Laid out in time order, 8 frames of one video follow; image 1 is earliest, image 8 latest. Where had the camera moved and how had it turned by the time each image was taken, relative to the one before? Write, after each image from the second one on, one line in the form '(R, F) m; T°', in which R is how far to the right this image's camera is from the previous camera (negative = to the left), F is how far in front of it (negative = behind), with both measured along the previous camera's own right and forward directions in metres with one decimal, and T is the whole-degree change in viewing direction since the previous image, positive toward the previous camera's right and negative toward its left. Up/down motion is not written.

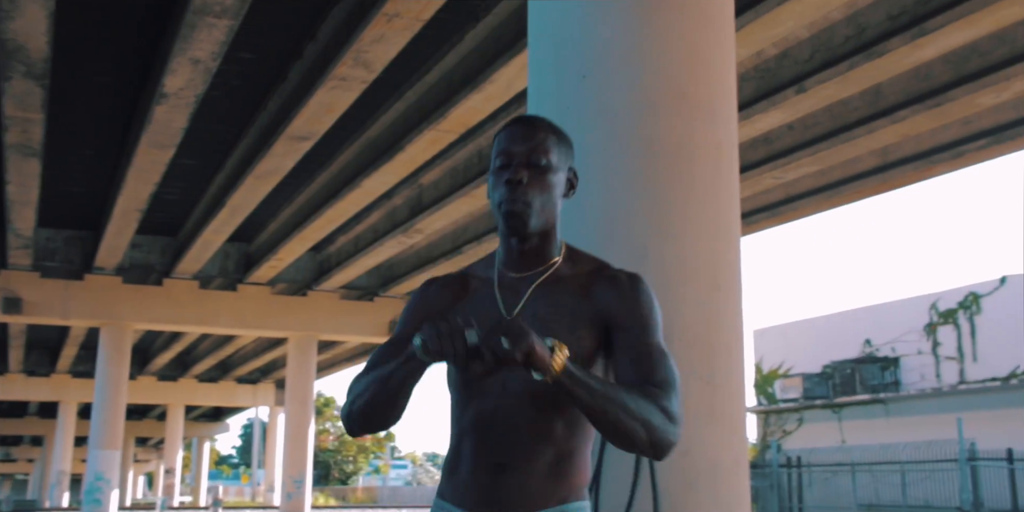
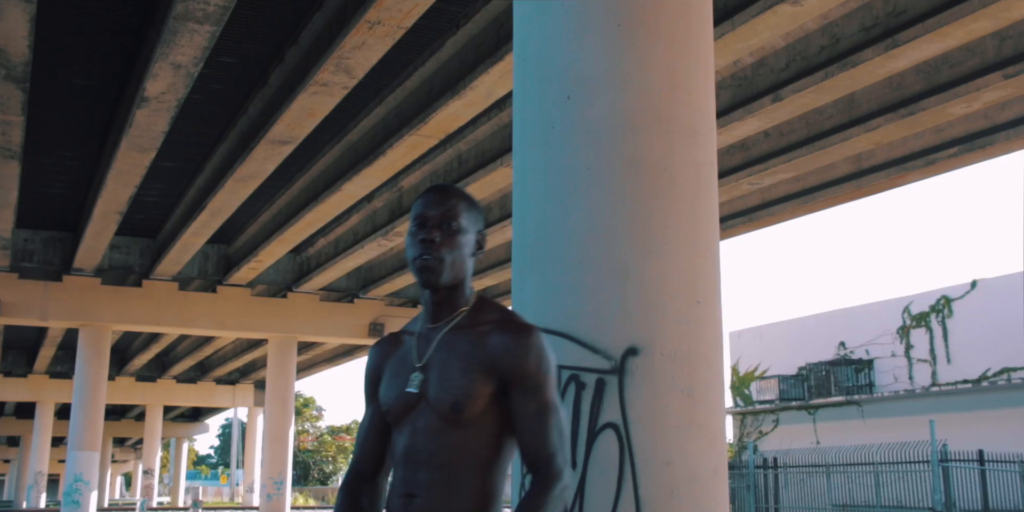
(0.0, -0.1) m; +1°
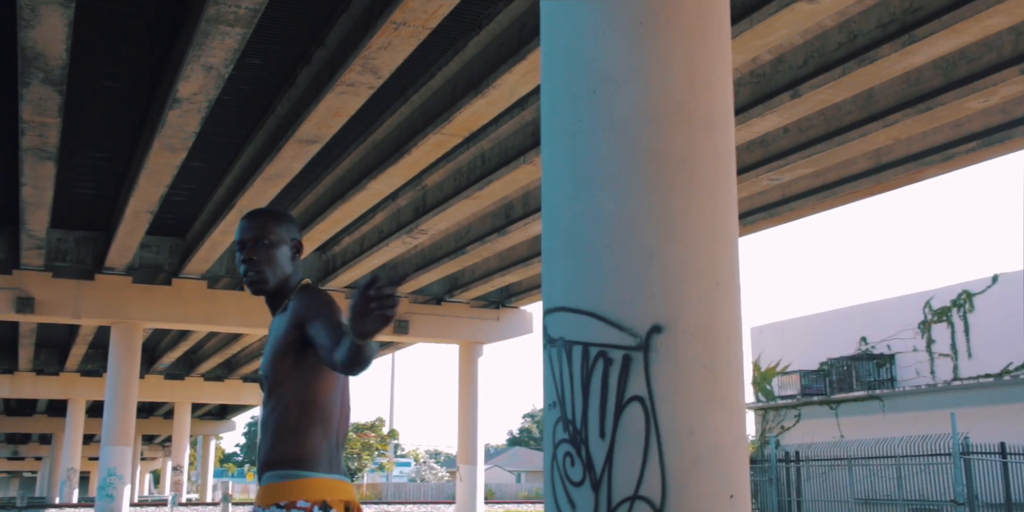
(0.0, -0.2) m; -1°
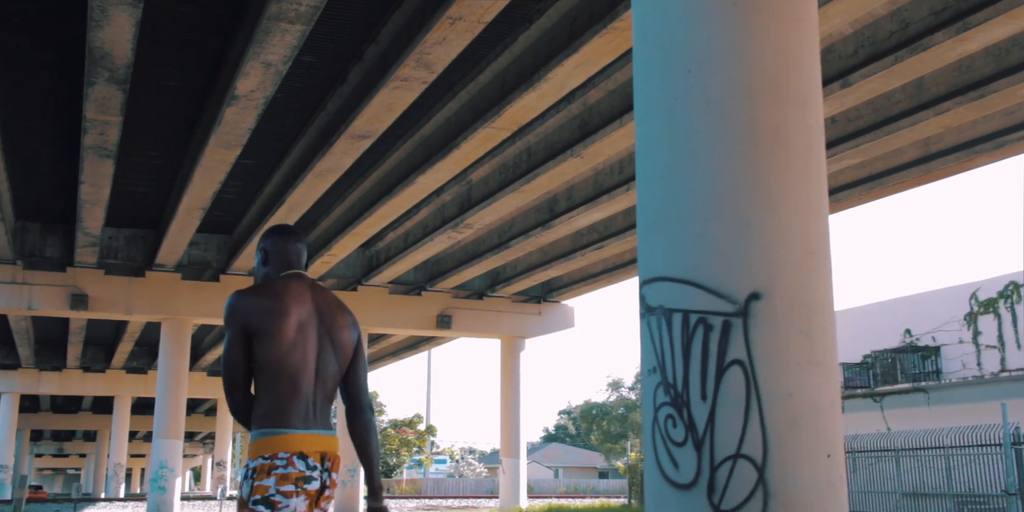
(-0.3, -0.2) m; -2°
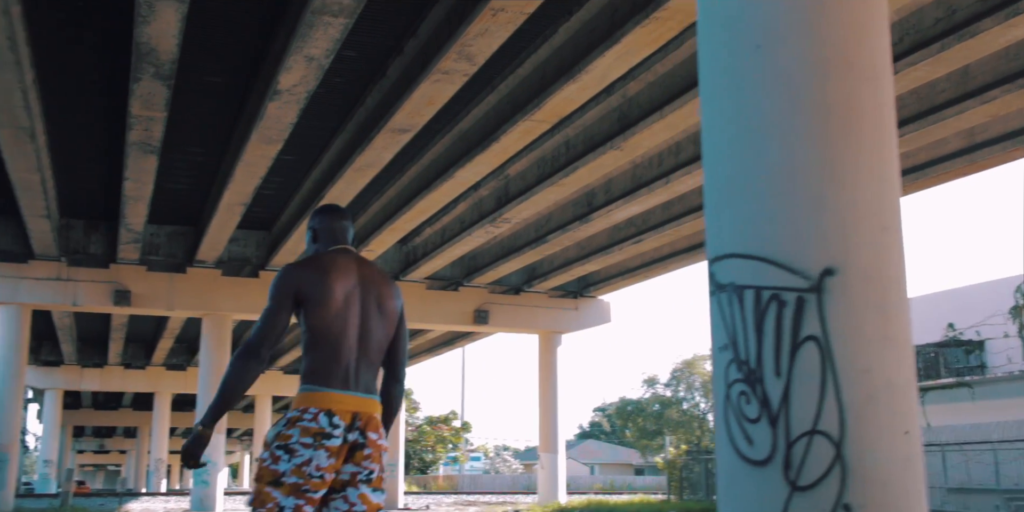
(-0.2, 0.0) m; -2°
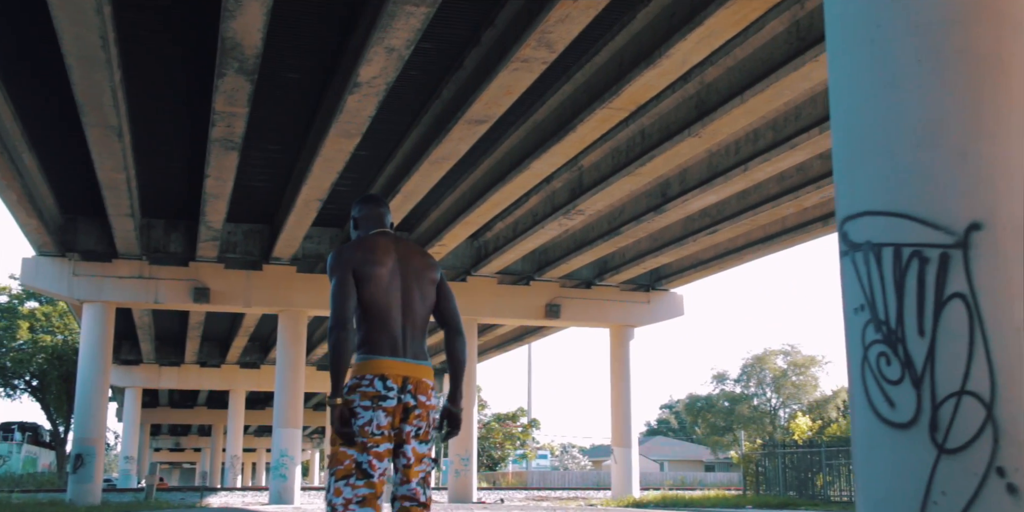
(-0.3, 0.0) m; -4°
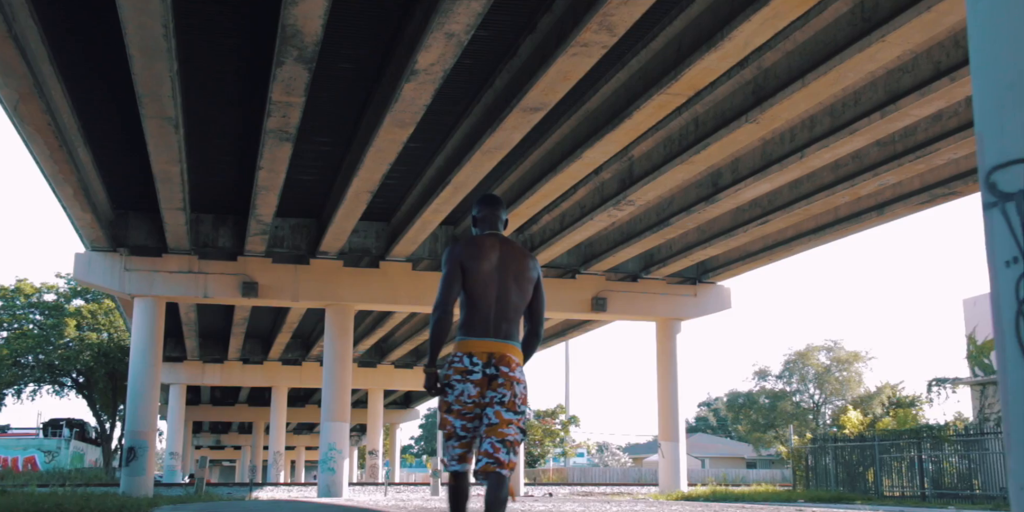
(-0.4, +0.1) m; -2°
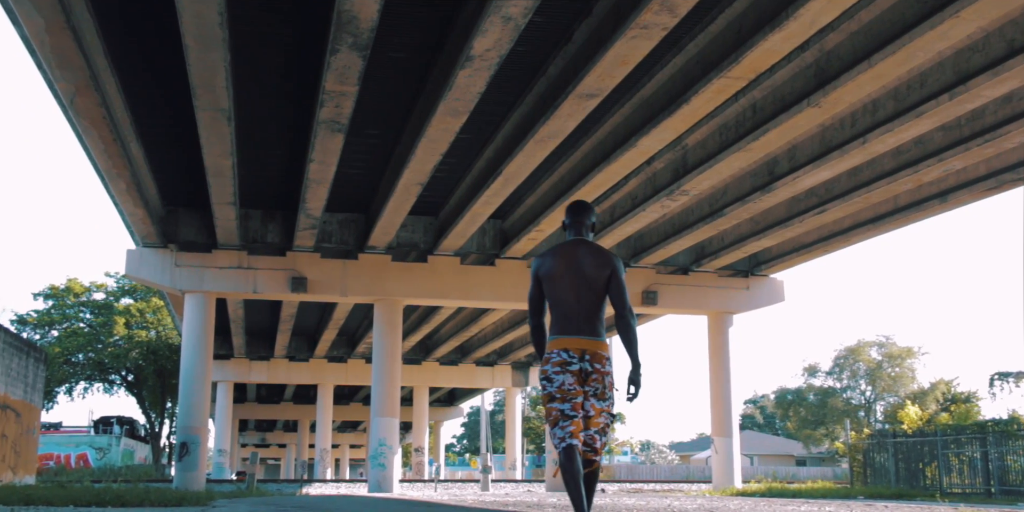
(-0.3, +0.2) m; -2°
